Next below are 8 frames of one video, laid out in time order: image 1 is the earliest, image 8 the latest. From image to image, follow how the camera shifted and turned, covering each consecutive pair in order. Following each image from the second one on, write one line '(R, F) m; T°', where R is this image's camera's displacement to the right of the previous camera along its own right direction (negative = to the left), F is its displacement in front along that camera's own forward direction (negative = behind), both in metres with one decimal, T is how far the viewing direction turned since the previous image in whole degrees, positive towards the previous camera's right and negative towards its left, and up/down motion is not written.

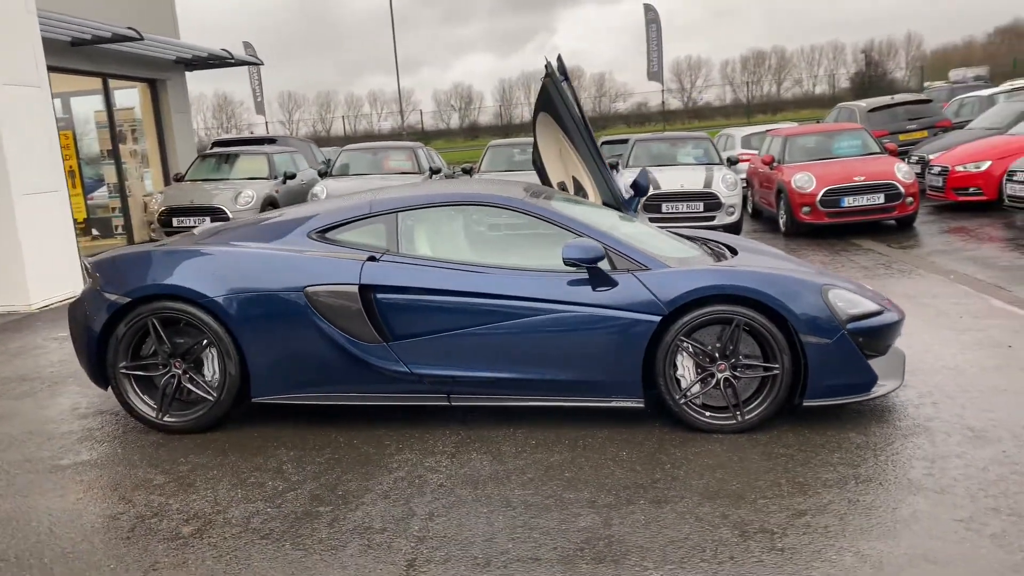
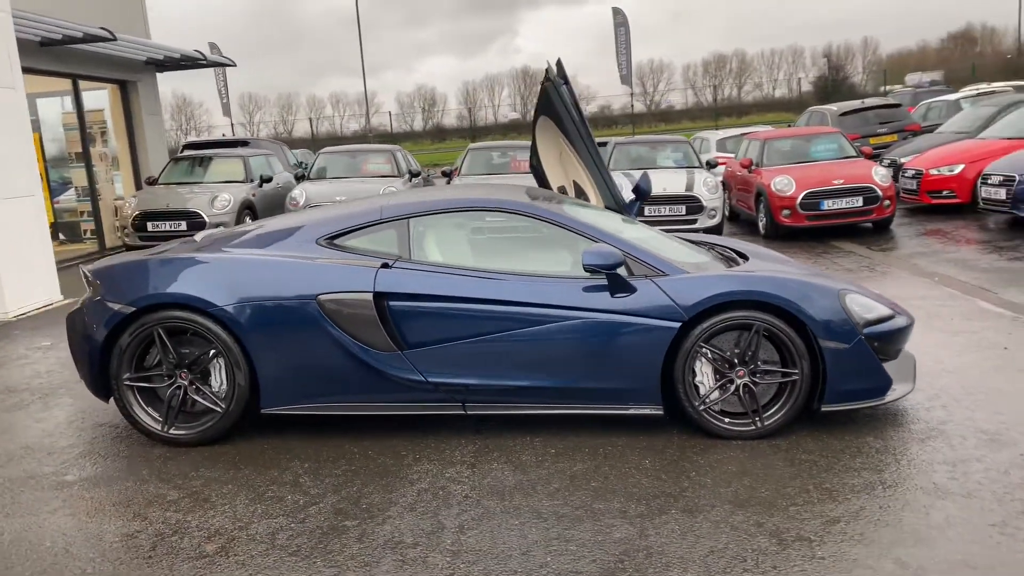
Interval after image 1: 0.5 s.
(-0.3, +0.1) m; +2°
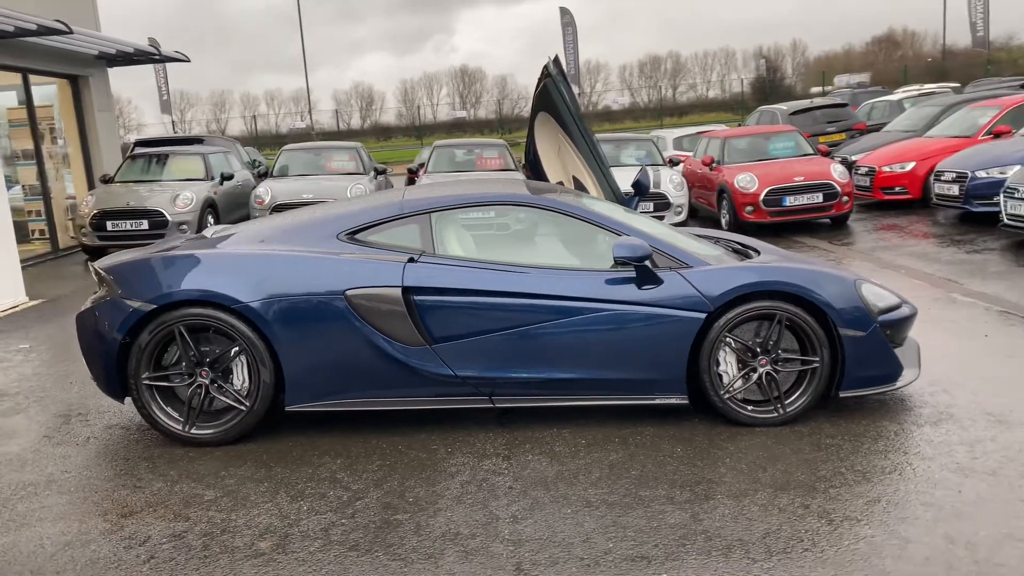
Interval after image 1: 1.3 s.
(-0.4, 0.0) m; +4°
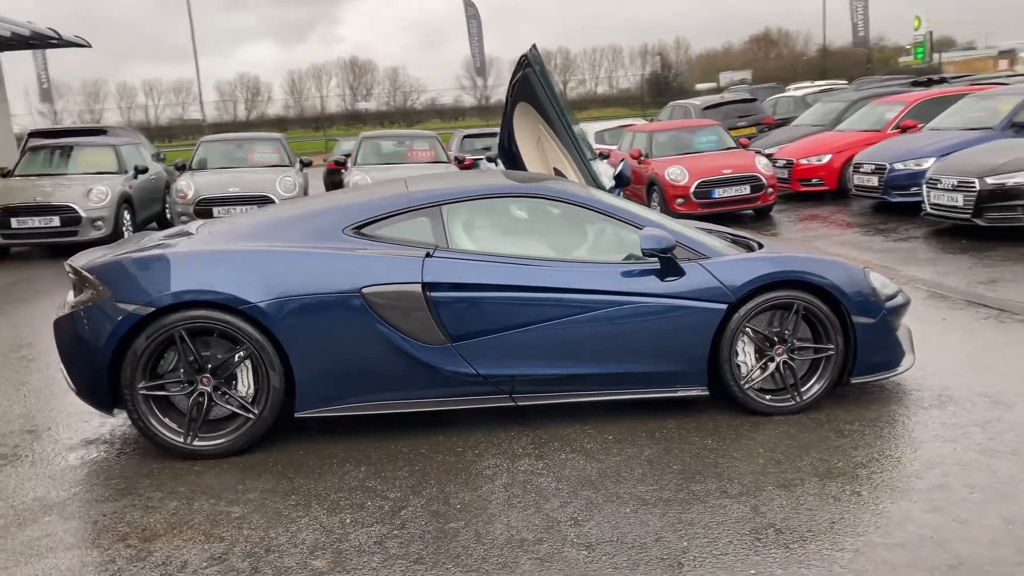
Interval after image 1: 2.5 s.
(-0.6, +0.2) m; +7°
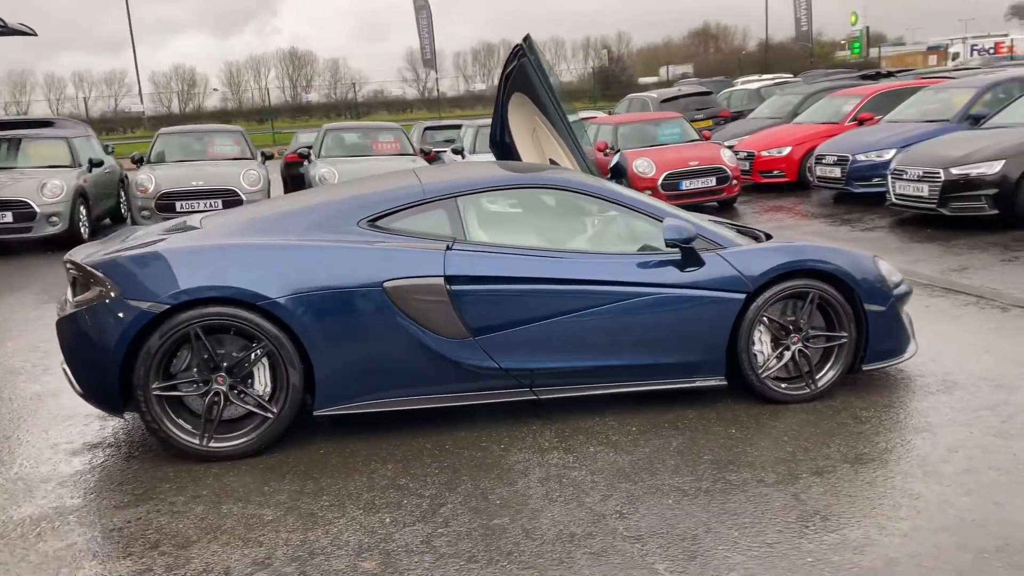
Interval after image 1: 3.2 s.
(-0.4, +0.1) m; +4°
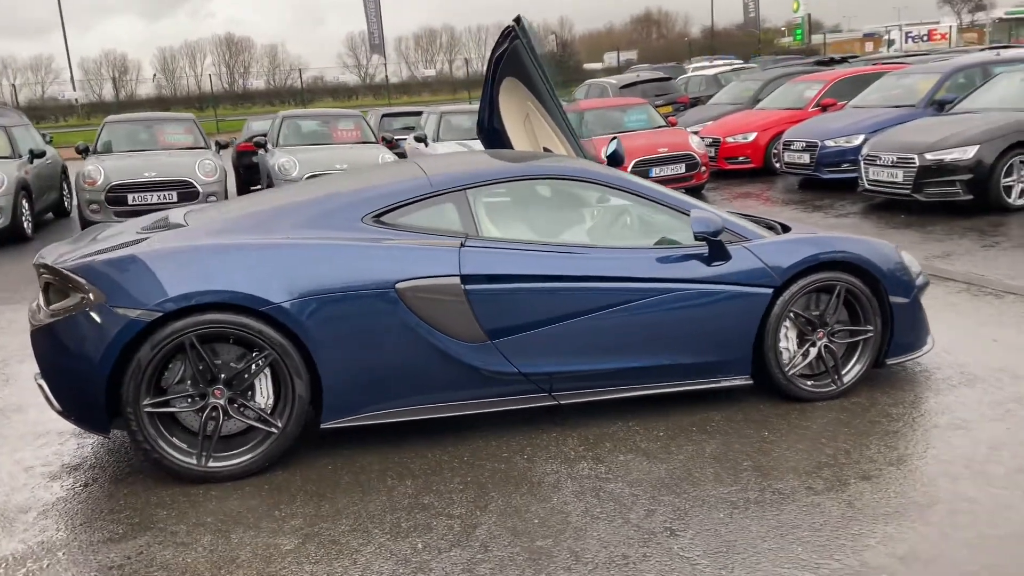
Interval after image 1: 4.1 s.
(-0.3, +0.3) m; +4°
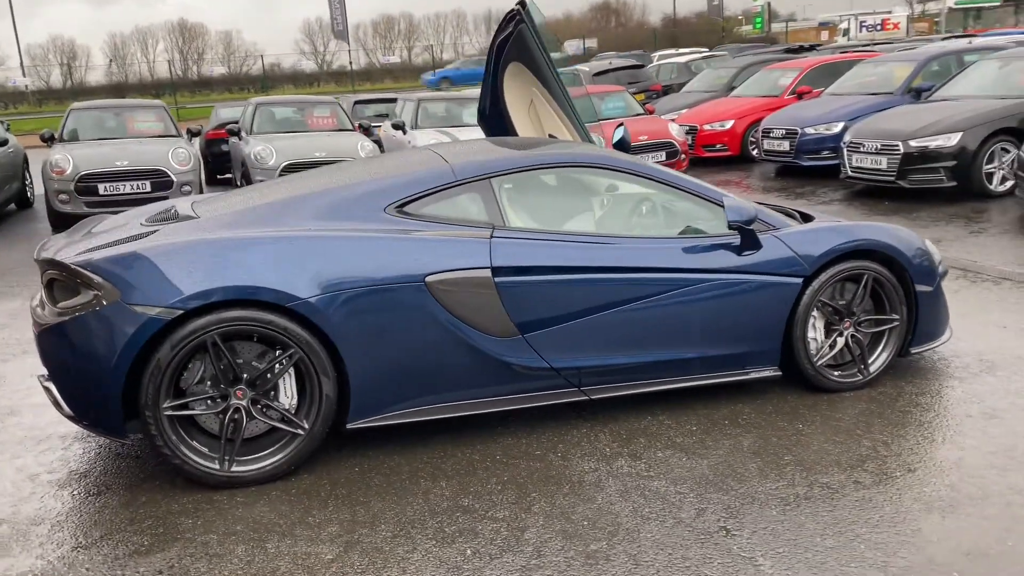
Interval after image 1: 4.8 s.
(-0.3, +0.1) m; +3°
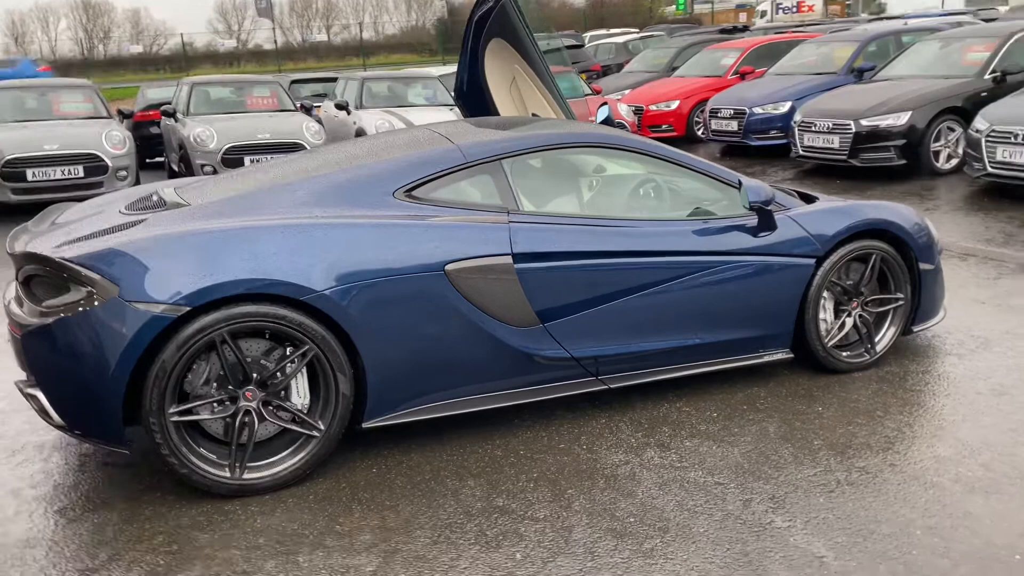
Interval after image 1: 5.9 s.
(-0.4, +0.2) m; +5°
